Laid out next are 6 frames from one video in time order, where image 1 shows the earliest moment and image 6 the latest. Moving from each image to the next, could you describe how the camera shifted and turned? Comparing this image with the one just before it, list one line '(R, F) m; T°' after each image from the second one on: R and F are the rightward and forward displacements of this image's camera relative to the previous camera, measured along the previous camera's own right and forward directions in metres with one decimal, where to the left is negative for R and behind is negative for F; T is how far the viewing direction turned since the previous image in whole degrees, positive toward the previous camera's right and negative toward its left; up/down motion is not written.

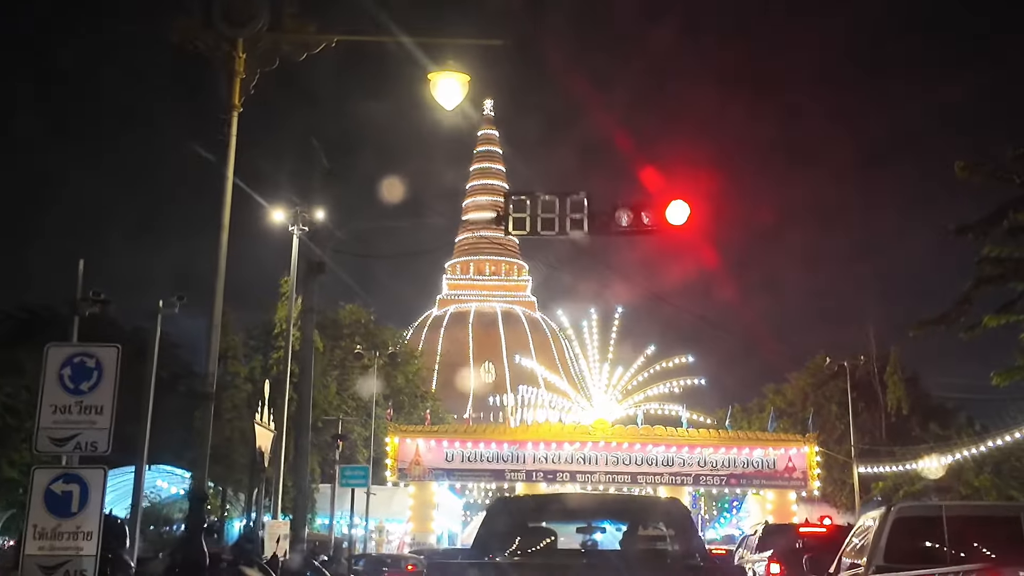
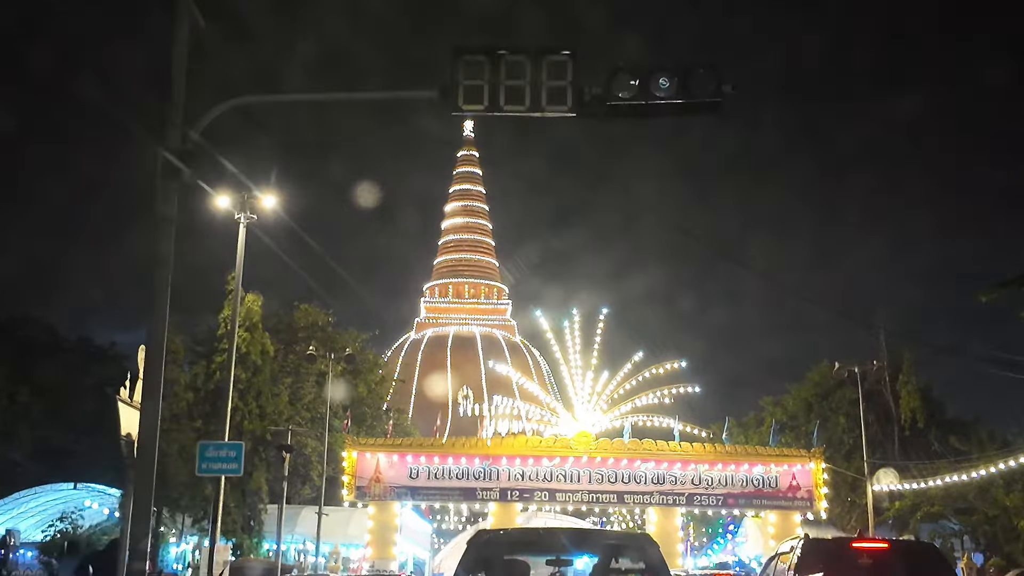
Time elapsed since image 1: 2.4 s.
(+0.3, +3.6) m; +1°
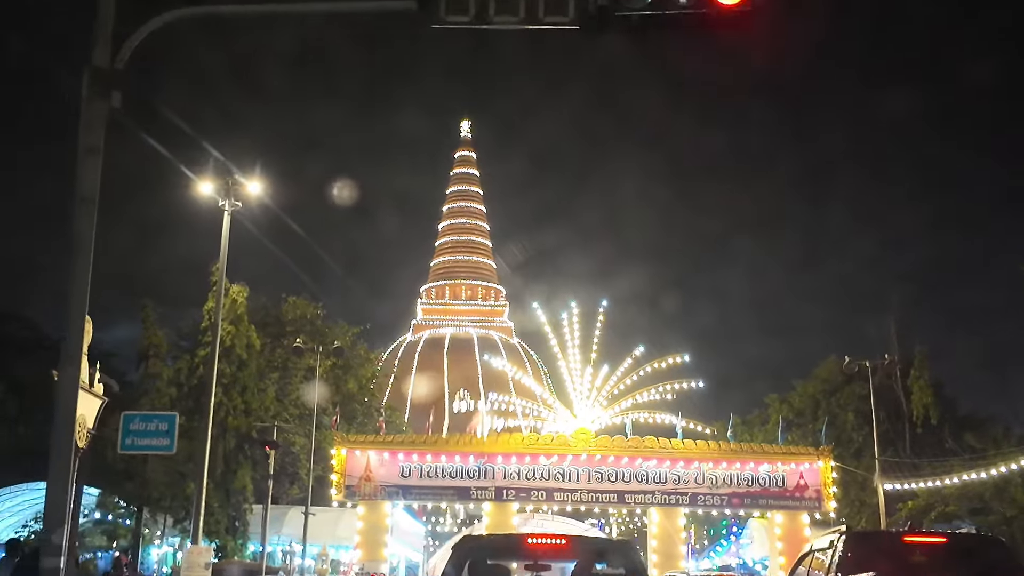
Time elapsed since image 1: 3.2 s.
(0.0, +1.2) m; 0°
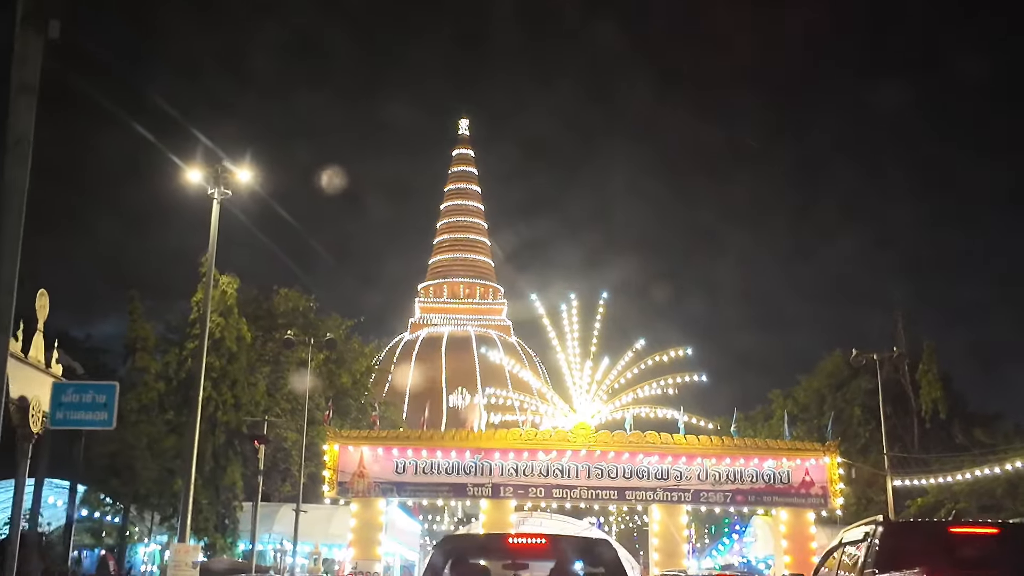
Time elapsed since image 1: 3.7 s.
(0.0, +0.8) m; 0°
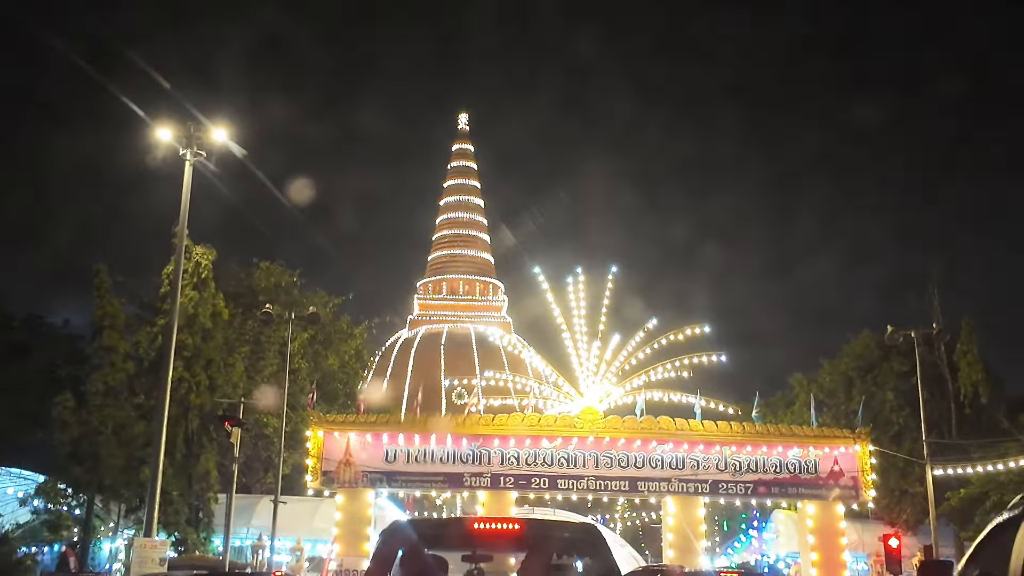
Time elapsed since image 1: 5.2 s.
(0.0, +2.5) m; 0°
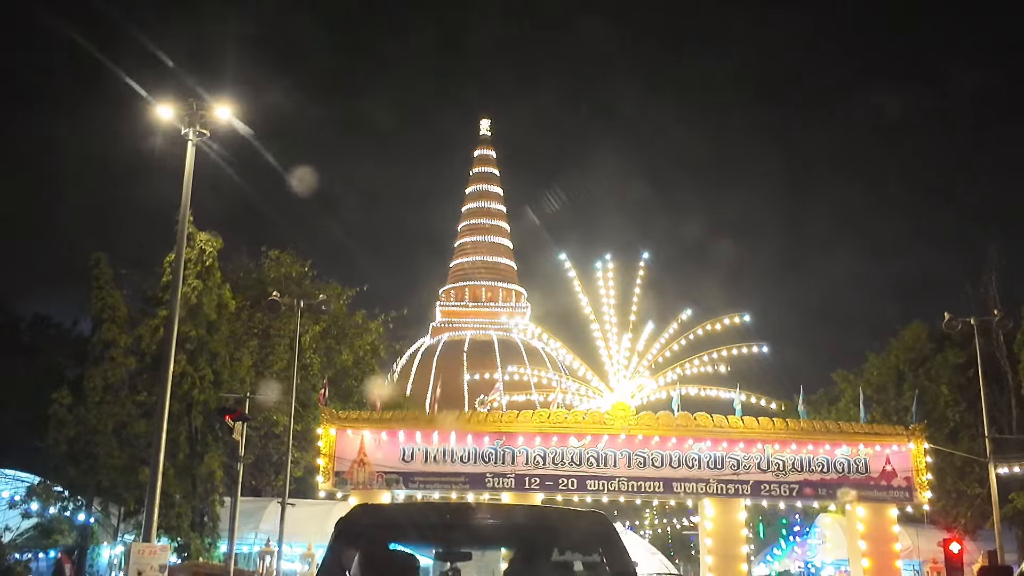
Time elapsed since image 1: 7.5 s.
(-0.1, +1.8) m; -1°
